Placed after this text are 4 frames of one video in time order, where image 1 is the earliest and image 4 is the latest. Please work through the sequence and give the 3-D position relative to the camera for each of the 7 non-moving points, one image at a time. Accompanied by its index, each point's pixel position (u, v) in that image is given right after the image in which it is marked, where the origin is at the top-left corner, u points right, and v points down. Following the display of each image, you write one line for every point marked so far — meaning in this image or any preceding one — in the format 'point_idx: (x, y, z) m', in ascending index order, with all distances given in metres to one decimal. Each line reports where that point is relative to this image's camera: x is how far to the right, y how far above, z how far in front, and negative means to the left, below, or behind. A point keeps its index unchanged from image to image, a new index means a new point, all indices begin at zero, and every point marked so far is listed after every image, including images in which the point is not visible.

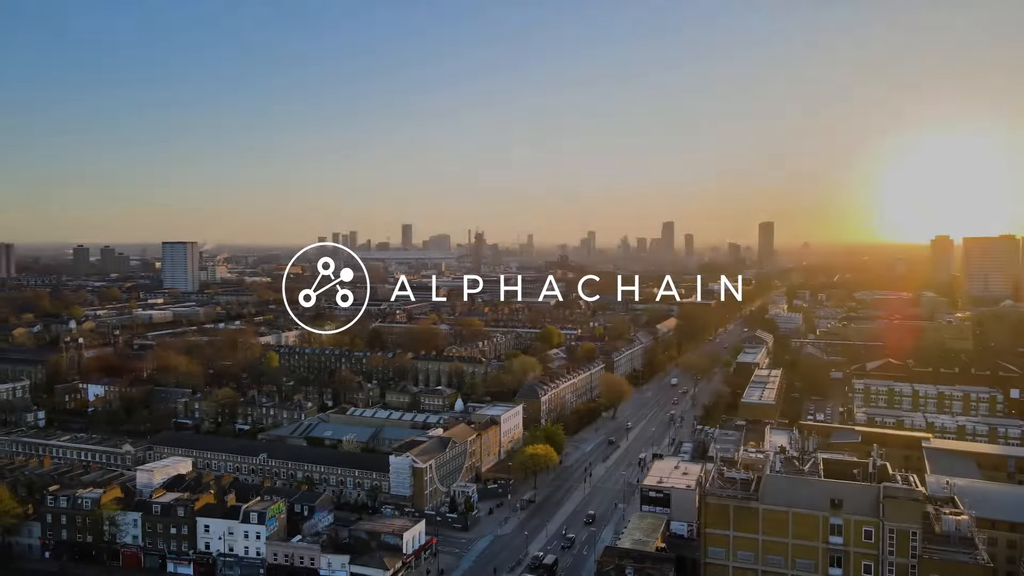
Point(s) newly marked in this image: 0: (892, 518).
0: (+5.2, -3.1, +10.6) m
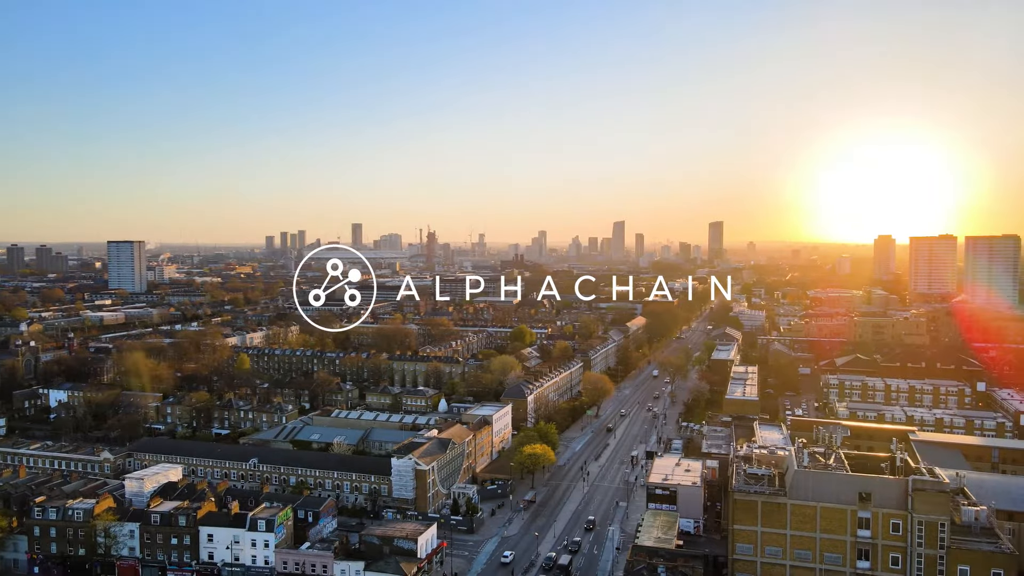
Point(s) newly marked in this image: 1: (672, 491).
0: (+5.7, -3.1, +10.8) m
1: (+3.3, -4.1, +15.9) m
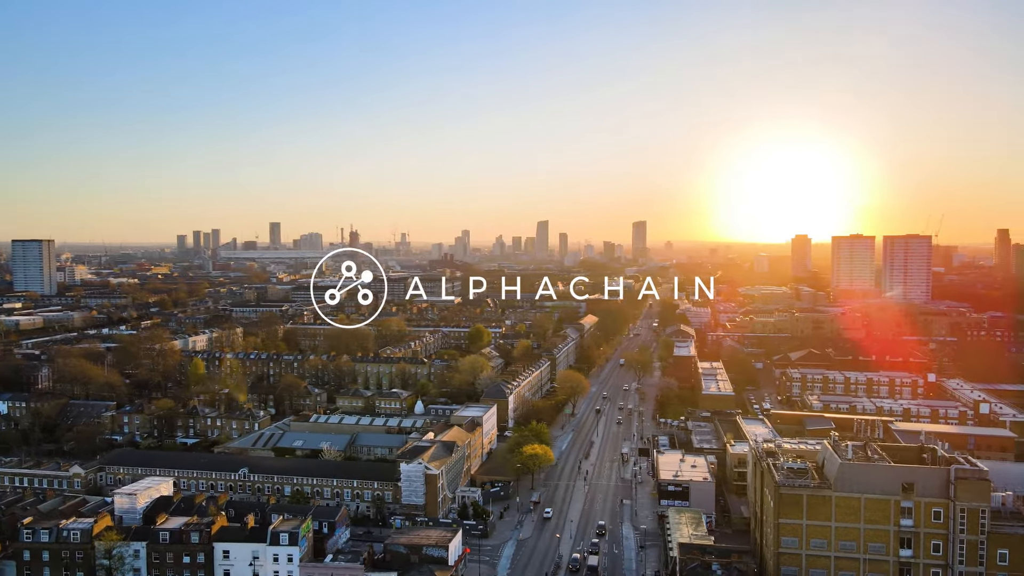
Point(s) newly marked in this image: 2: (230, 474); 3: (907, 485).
0: (+6.5, -3.0, +11.2) m
1: (+3.5, -4.1, +16.0) m
2: (-6.2, -4.1, +17.1) m
3: (+5.8, -2.9, +11.5) m
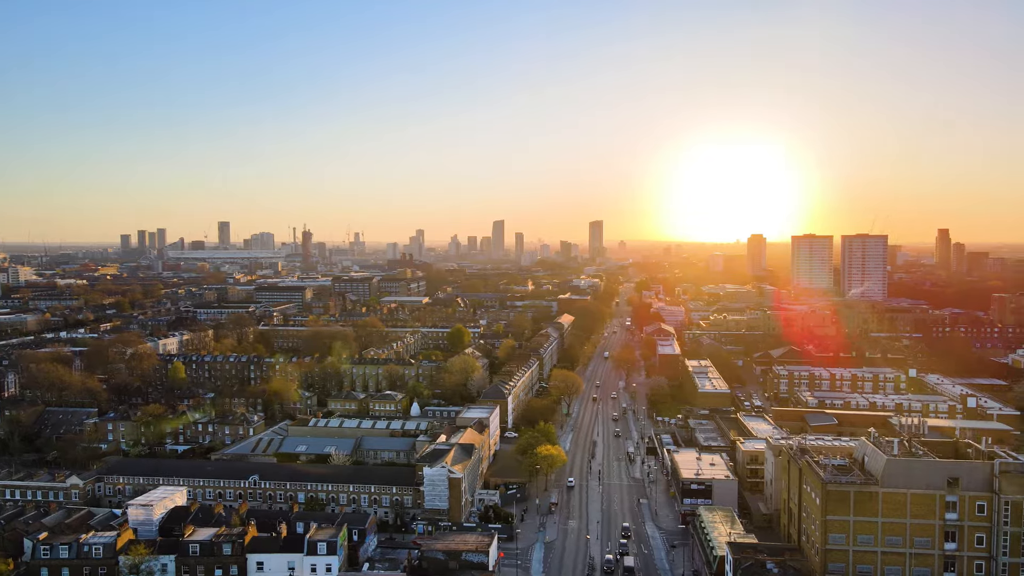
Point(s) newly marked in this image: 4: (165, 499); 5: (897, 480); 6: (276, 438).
0: (+7.3, -3.0, +11.4) m
1: (+4.0, -4.1, +16.0) m
2: (-5.8, -4.1, +16.5) m
3: (+6.6, -2.9, +11.7) m
4: (-6.2, -3.8, +14.0) m
5: (+5.8, -2.9, +11.8) m
6: (-6.1, -3.9, +20.0) m
